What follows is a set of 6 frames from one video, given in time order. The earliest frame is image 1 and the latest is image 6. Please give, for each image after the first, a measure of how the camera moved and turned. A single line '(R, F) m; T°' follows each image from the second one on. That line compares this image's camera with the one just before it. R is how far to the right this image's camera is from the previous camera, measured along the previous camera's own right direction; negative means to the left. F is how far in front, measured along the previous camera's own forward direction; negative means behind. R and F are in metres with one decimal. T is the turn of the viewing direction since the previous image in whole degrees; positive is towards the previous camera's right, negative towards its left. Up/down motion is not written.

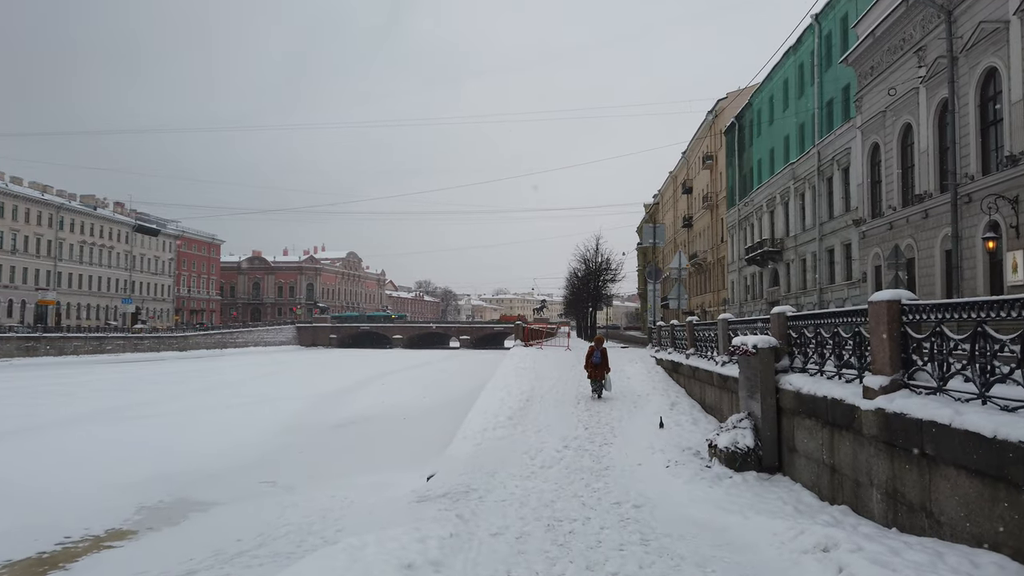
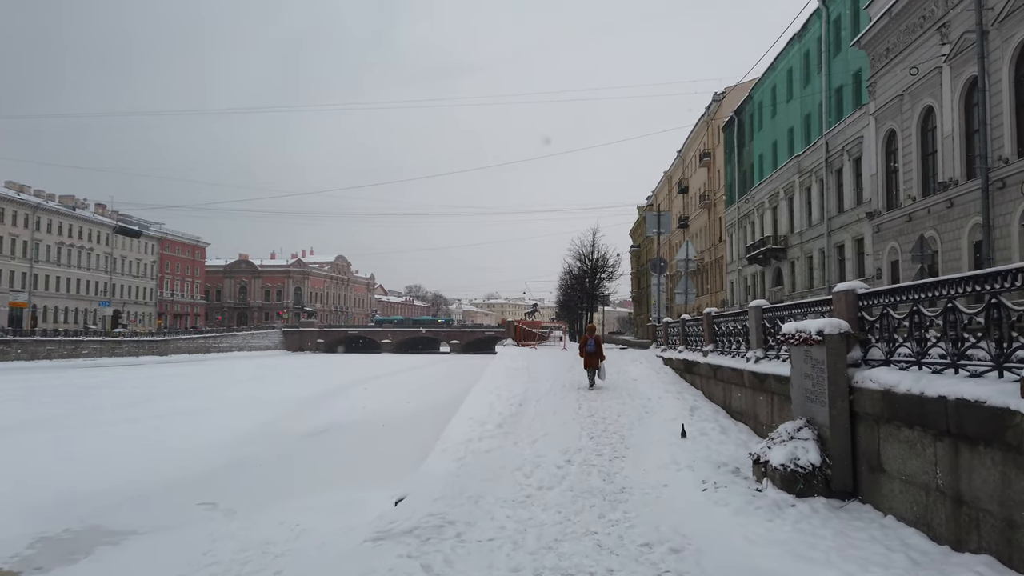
(0.0, +2.0) m; +1°
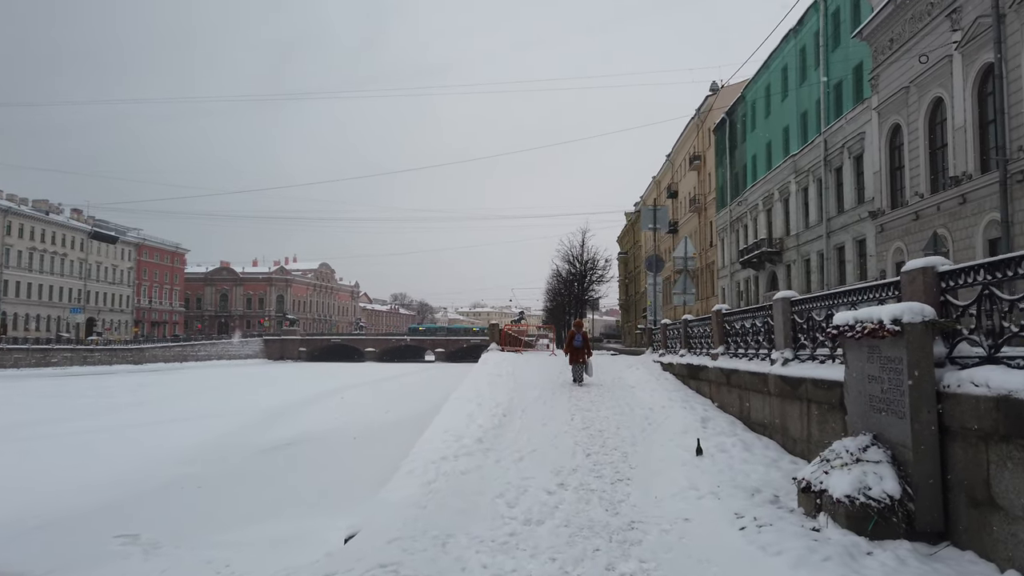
(+0.1, +1.6) m; +1°
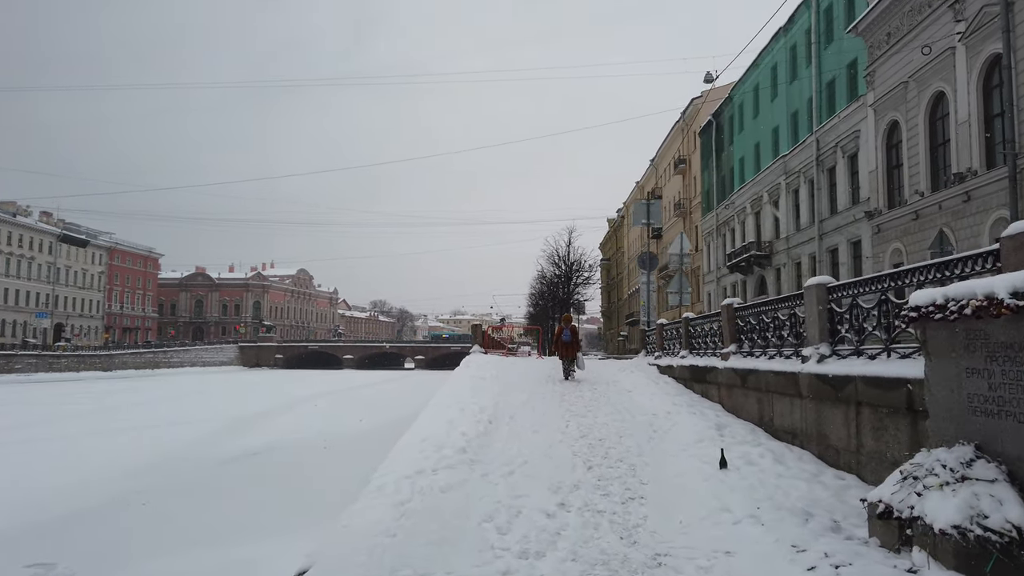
(-0.1, +1.2) m; +2°
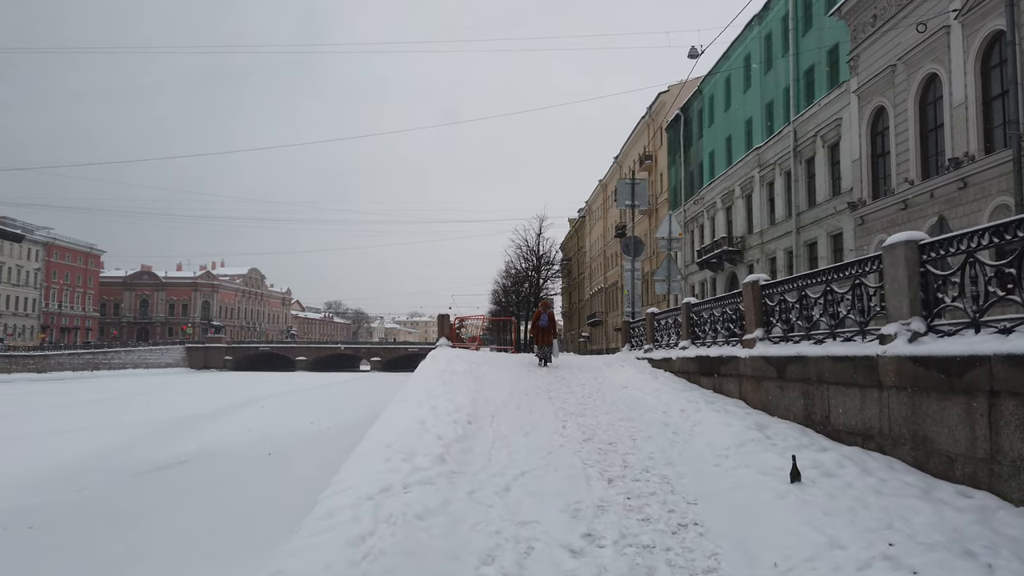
(-0.3, +1.8) m; +4°
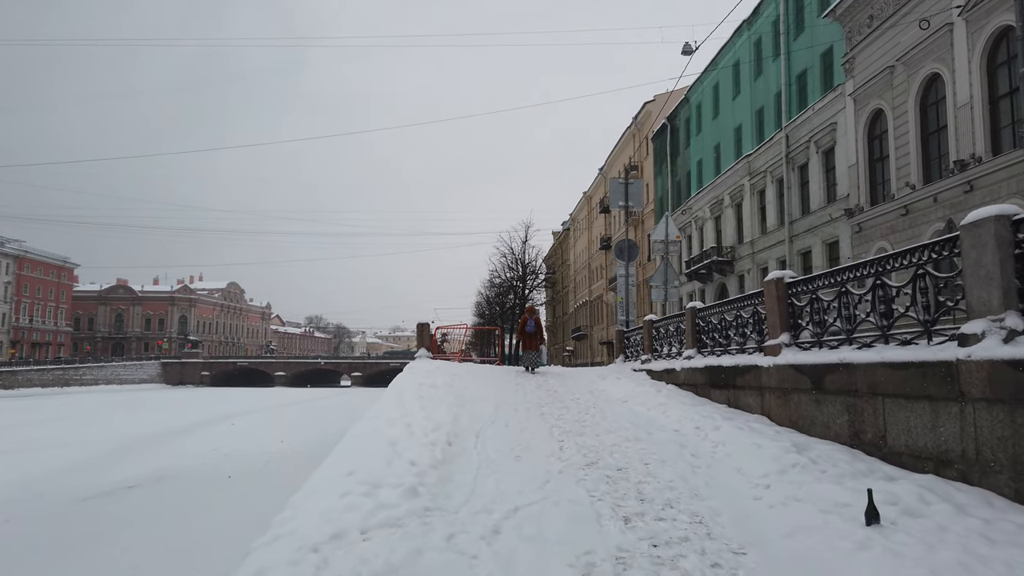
(0.0, +1.2) m; +1°
